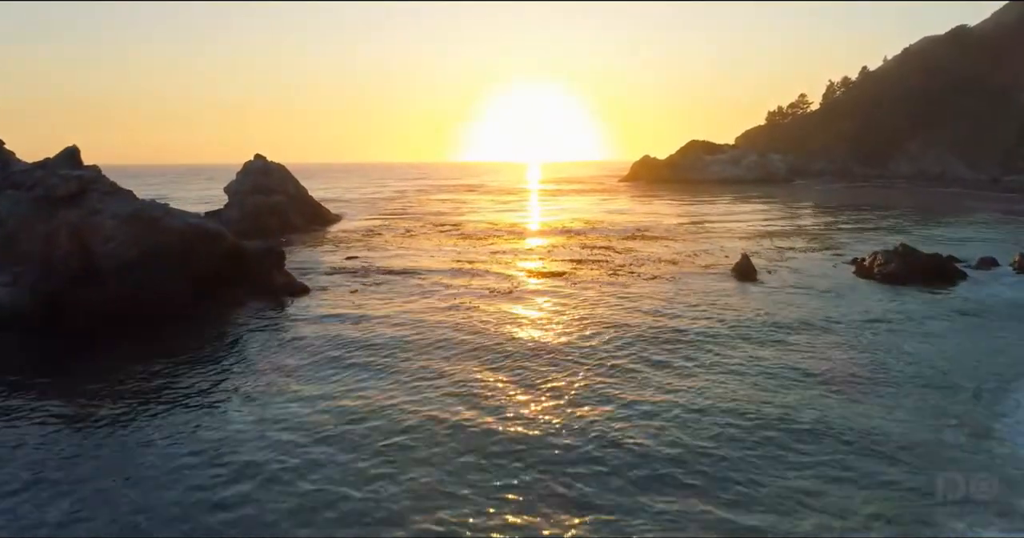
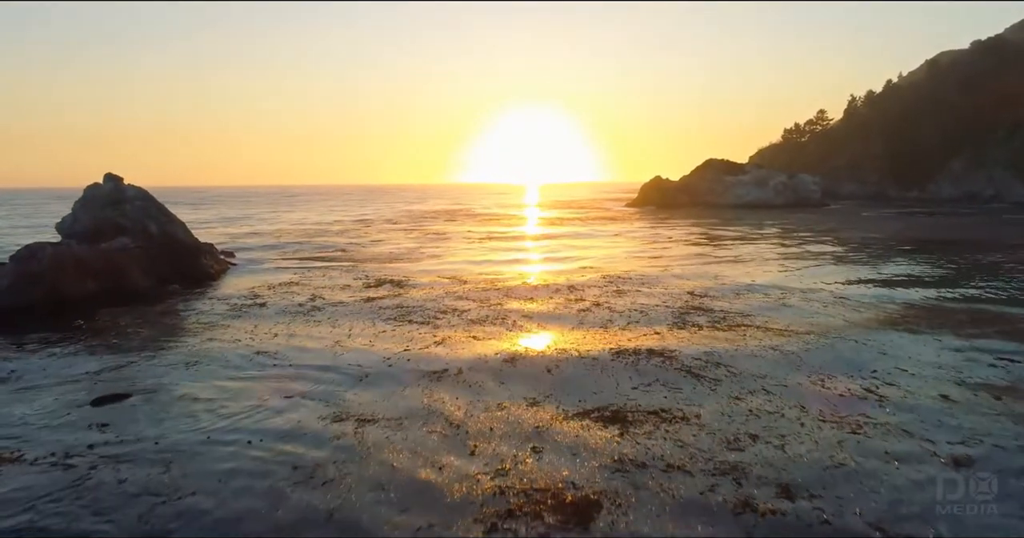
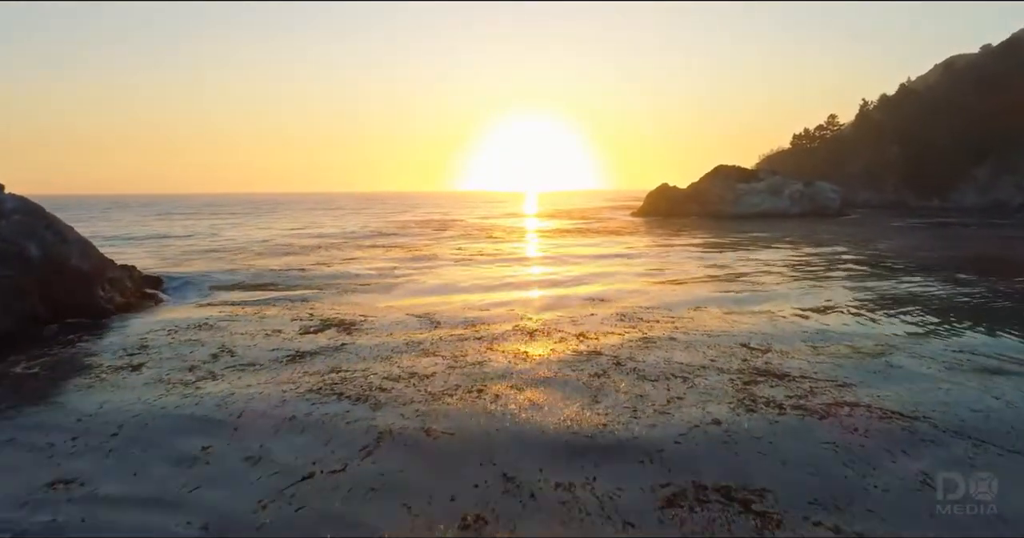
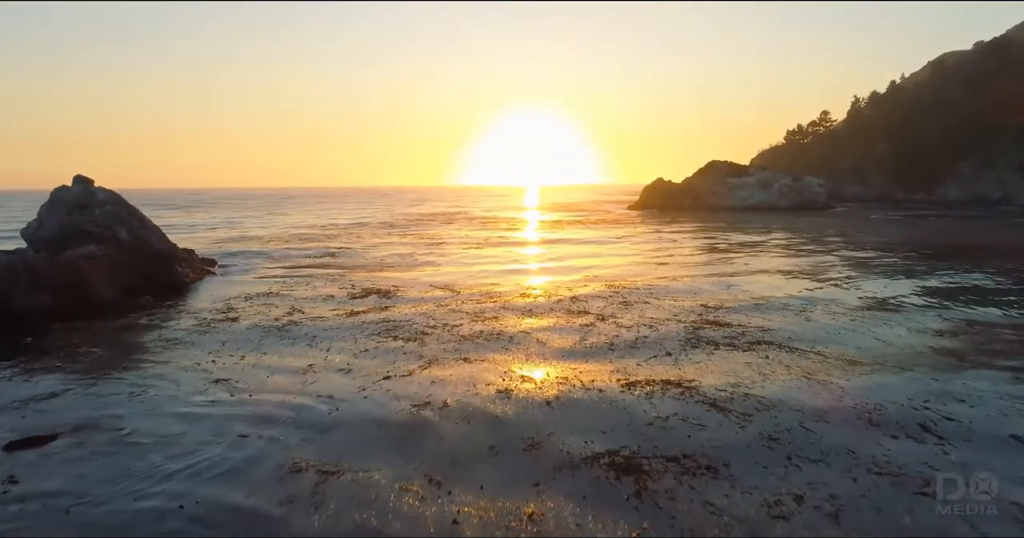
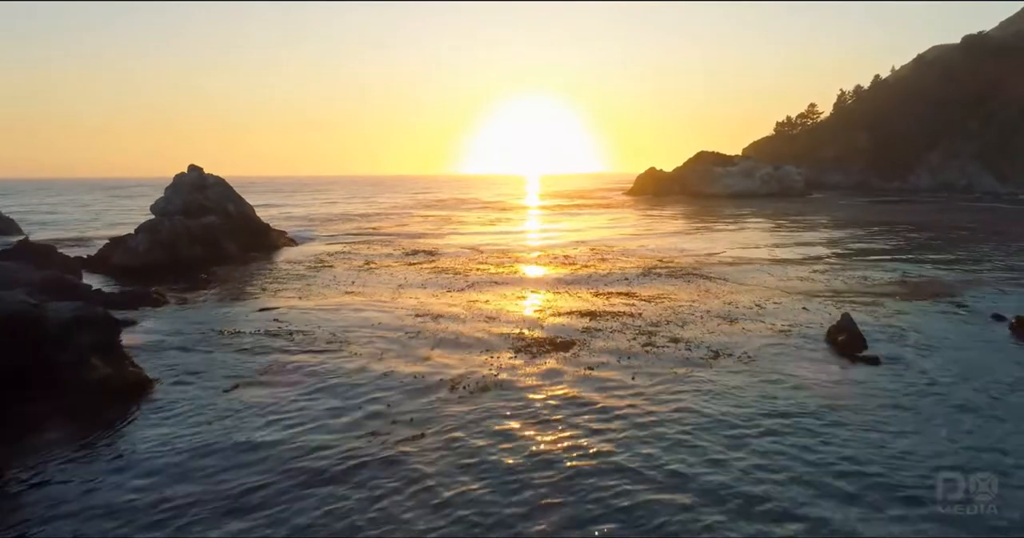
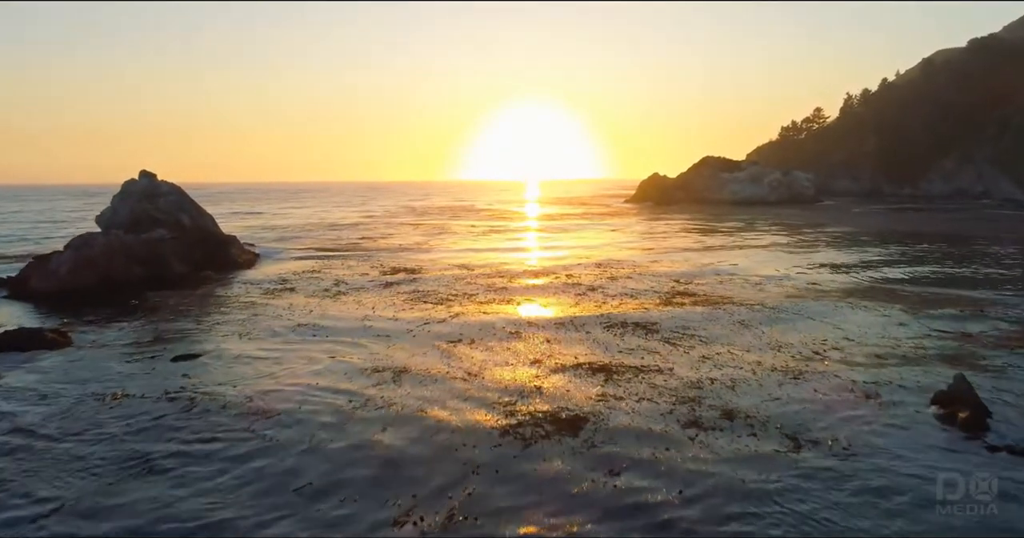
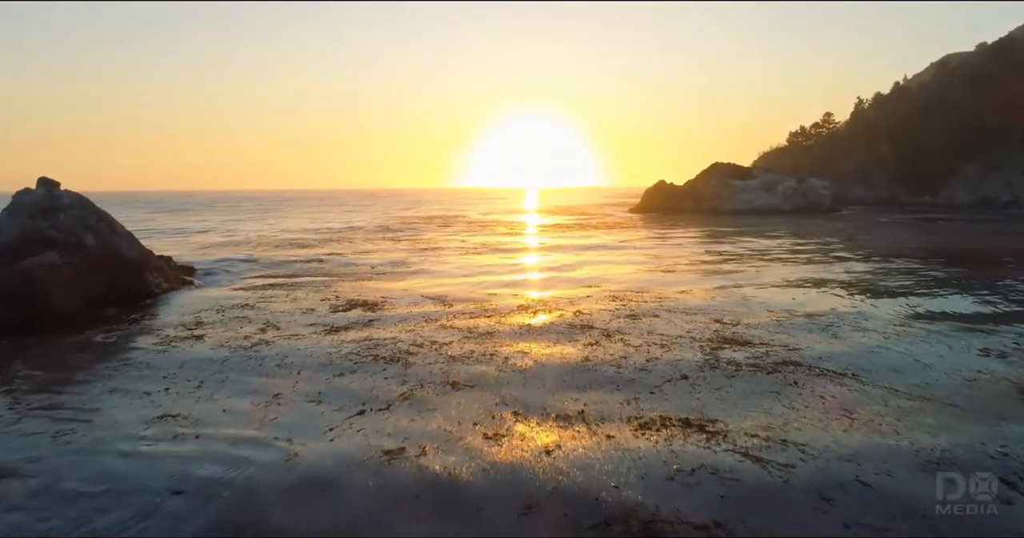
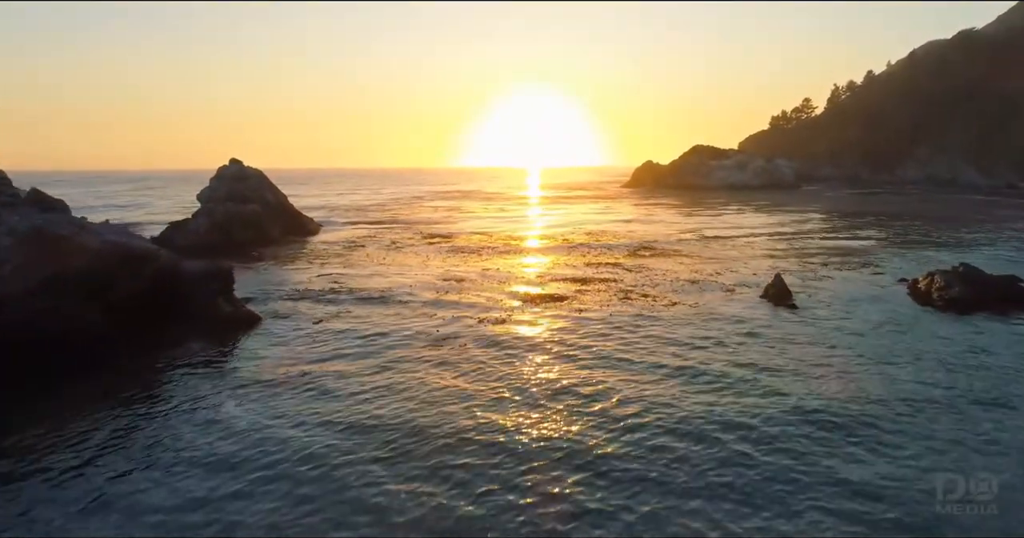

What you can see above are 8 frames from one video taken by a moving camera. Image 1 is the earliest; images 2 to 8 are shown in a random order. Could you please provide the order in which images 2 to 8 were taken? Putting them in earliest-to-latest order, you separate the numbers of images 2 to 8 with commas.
8, 5, 6, 2, 4, 7, 3
